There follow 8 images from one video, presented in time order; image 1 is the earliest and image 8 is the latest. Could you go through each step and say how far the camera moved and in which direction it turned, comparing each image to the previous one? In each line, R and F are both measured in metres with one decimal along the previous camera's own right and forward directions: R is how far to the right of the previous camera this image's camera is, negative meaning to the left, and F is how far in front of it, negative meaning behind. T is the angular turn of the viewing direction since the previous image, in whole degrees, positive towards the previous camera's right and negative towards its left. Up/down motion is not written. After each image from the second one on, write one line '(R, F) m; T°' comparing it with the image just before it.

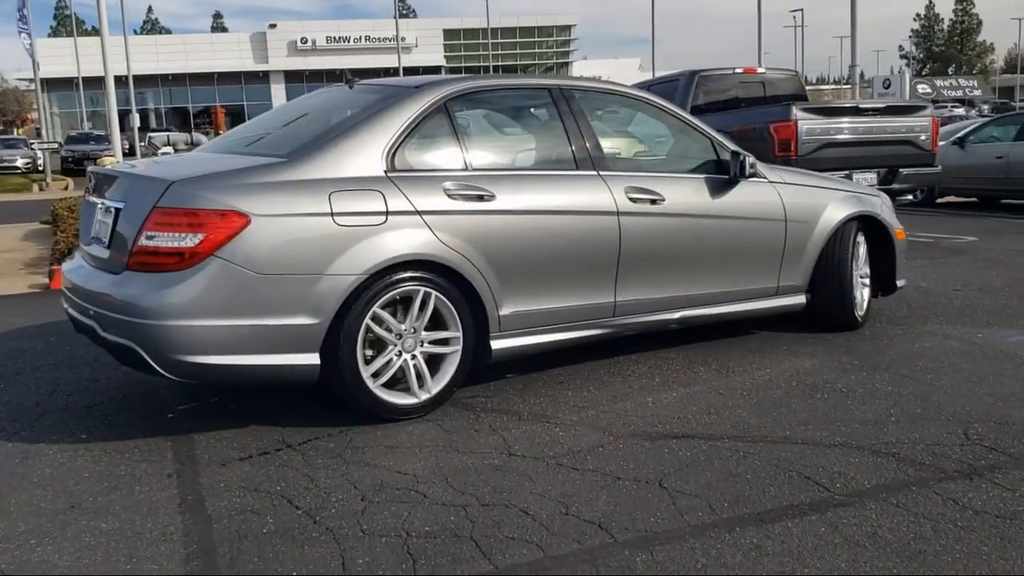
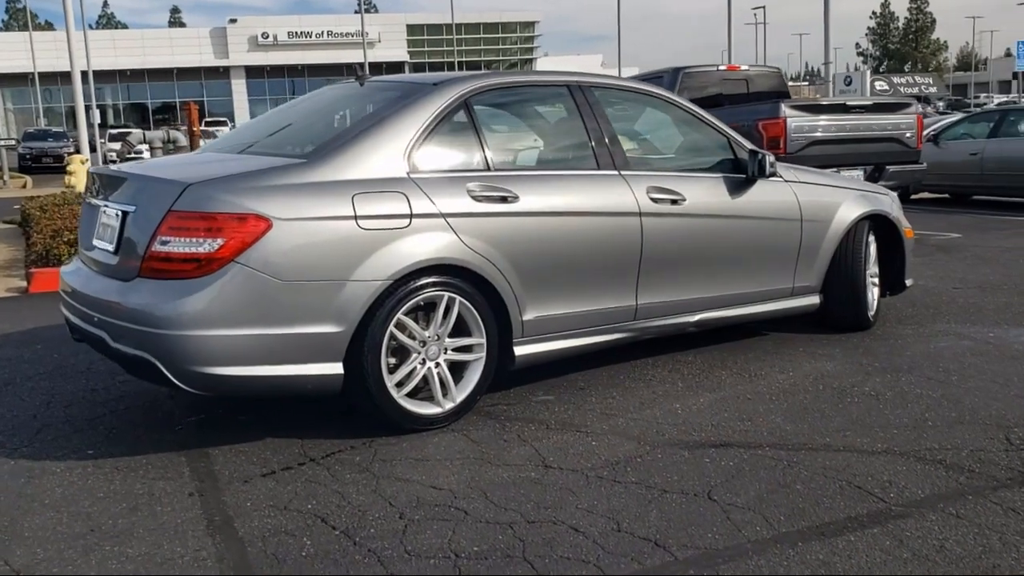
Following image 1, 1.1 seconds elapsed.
(-0.3, +0.2) m; +2°
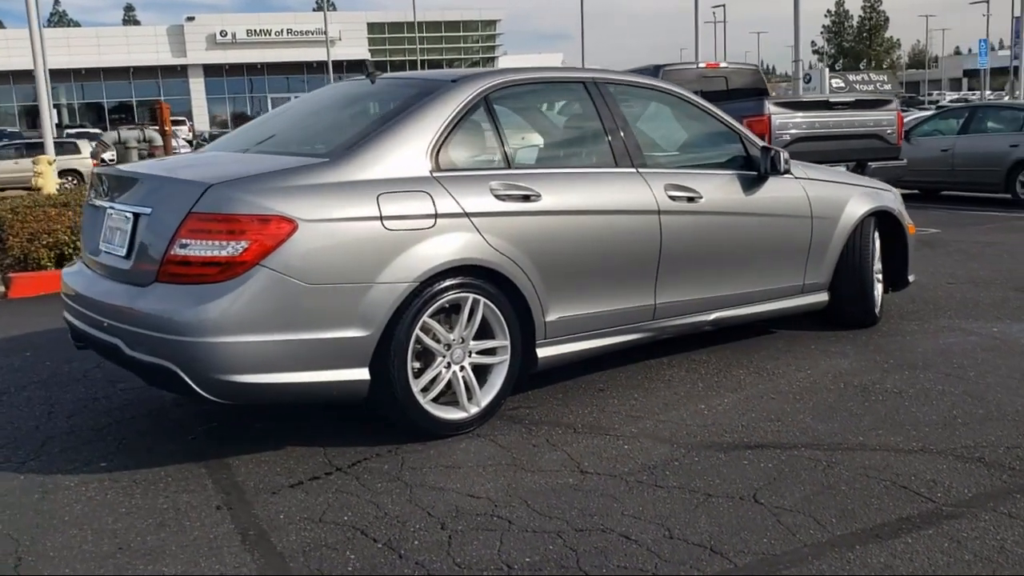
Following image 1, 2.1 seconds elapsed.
(-0.3, +0.1) m; +2°
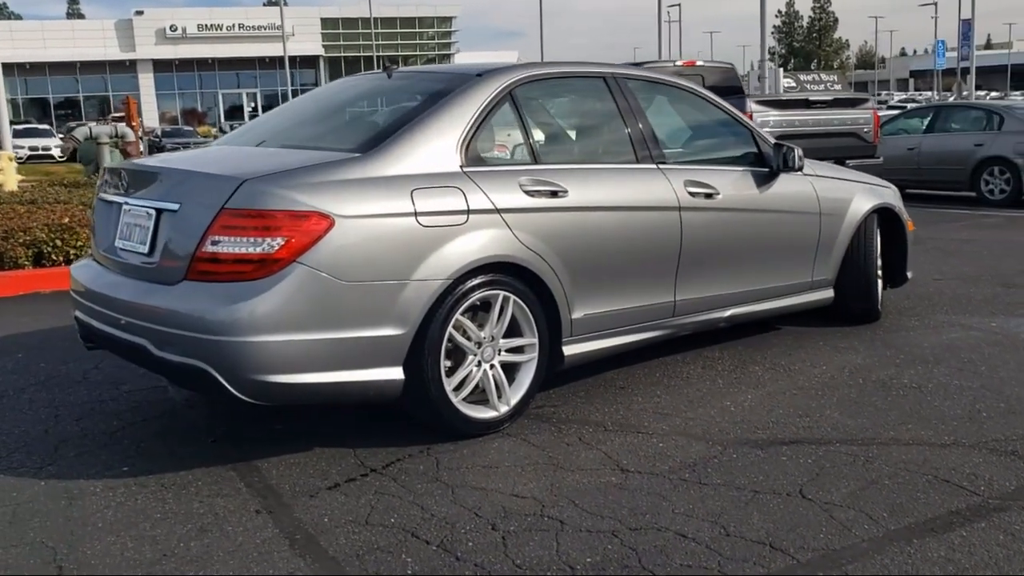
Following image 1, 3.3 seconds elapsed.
(-0.3, +0.1) m; +3°
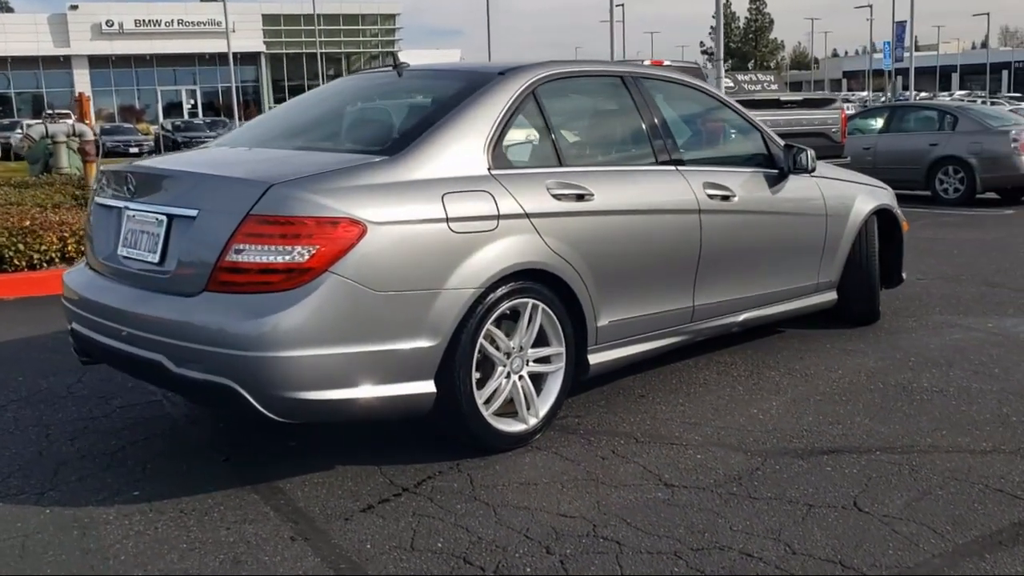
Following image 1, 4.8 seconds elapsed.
(-0.4, +0.2) m; +4°
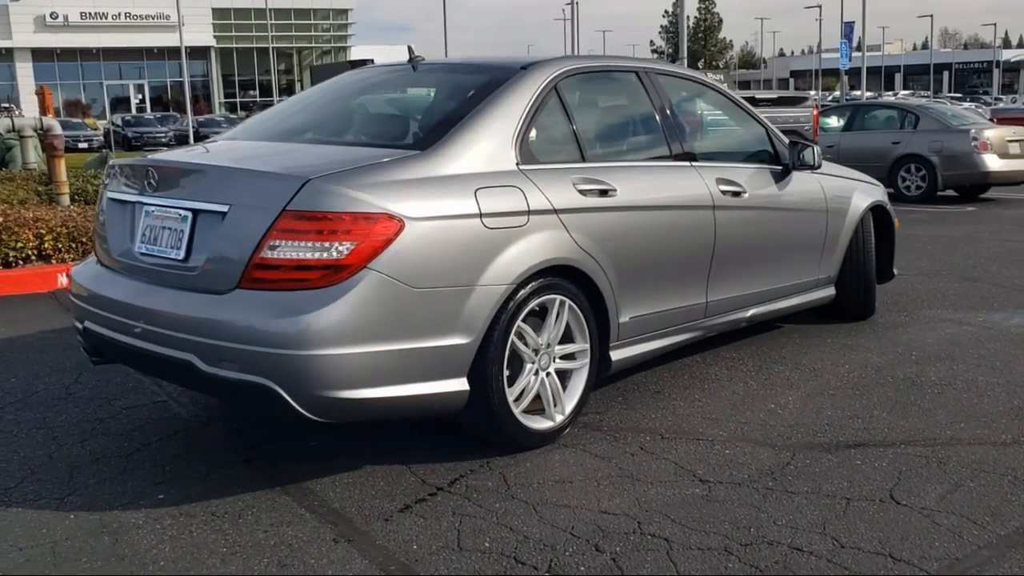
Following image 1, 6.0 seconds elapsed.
(-0.3, 0.0) m; +3°
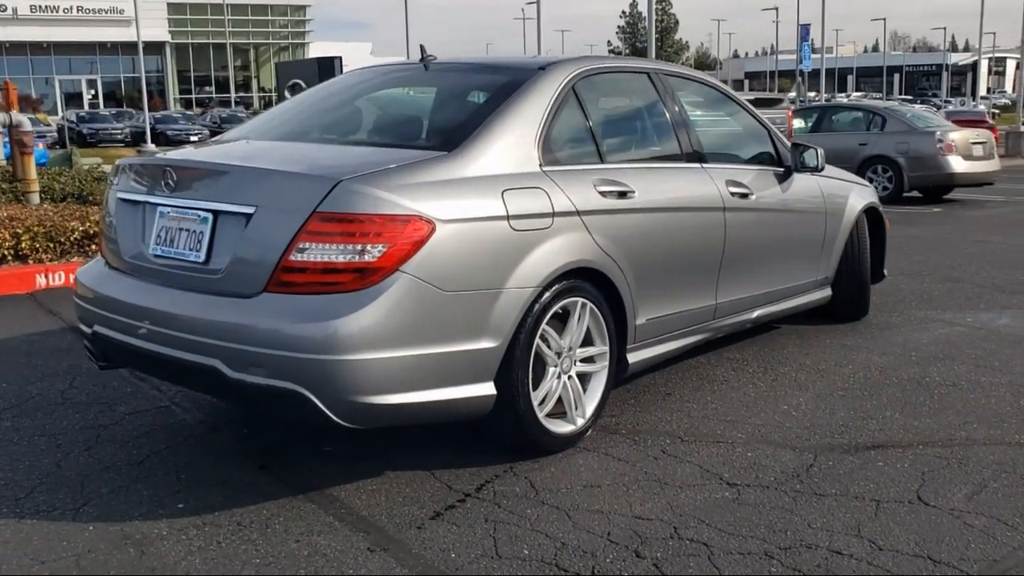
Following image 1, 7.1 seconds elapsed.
(-0.3, +0.1) m; +3°
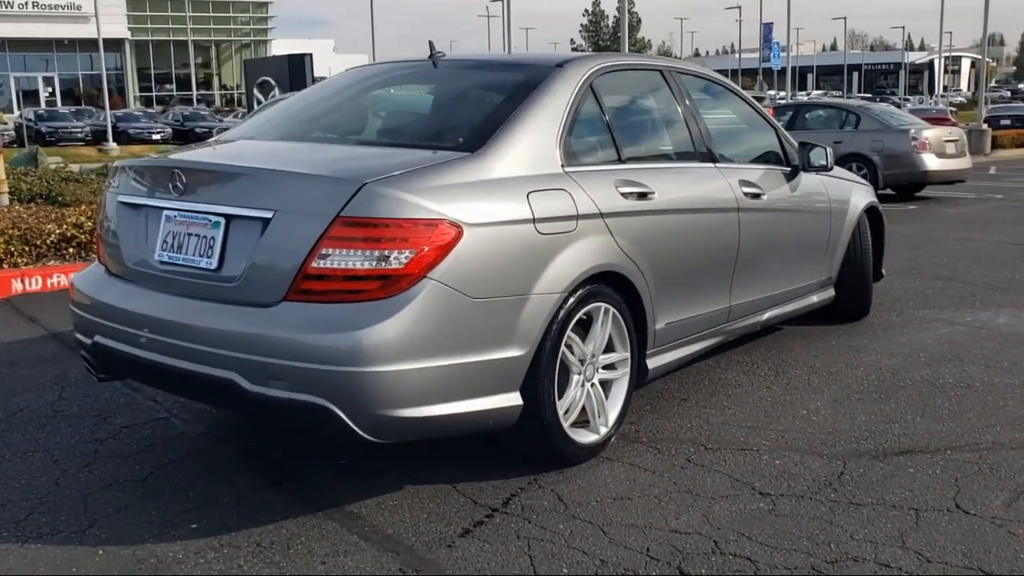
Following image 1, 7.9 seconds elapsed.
(-0.2, +0.1) m; +2°
